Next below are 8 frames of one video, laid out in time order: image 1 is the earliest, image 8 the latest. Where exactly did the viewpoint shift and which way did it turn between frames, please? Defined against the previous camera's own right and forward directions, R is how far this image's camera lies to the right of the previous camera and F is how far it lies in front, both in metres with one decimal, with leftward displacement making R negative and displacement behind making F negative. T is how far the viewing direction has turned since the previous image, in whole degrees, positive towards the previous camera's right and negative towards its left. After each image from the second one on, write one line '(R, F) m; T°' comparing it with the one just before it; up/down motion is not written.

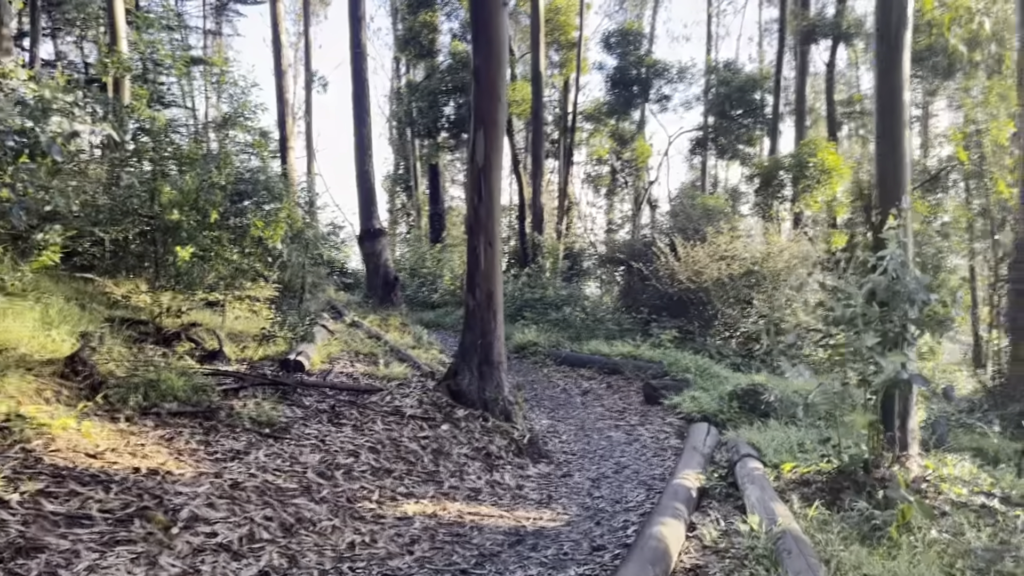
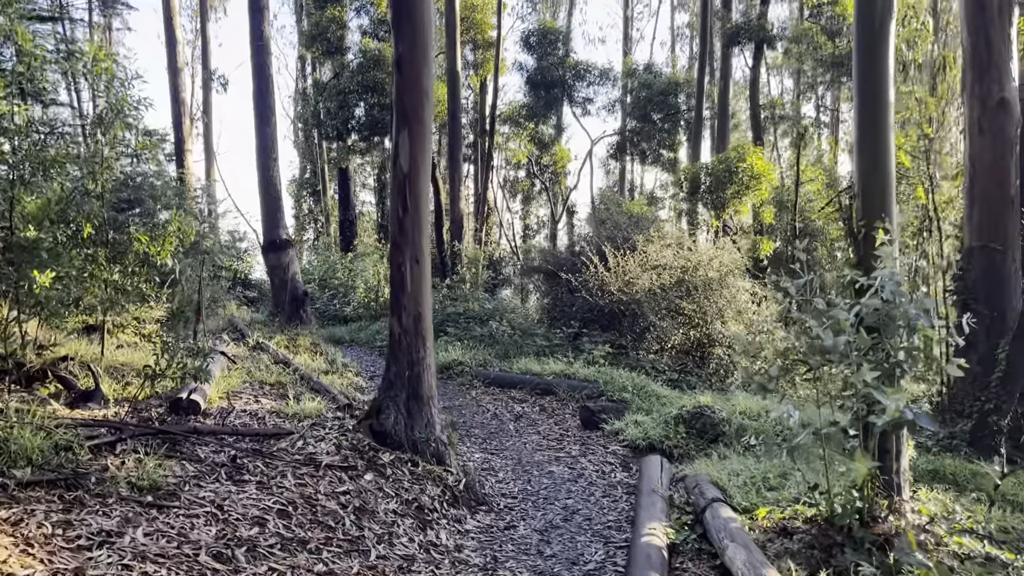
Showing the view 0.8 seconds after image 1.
(-0.1, +0.7) m; +6°
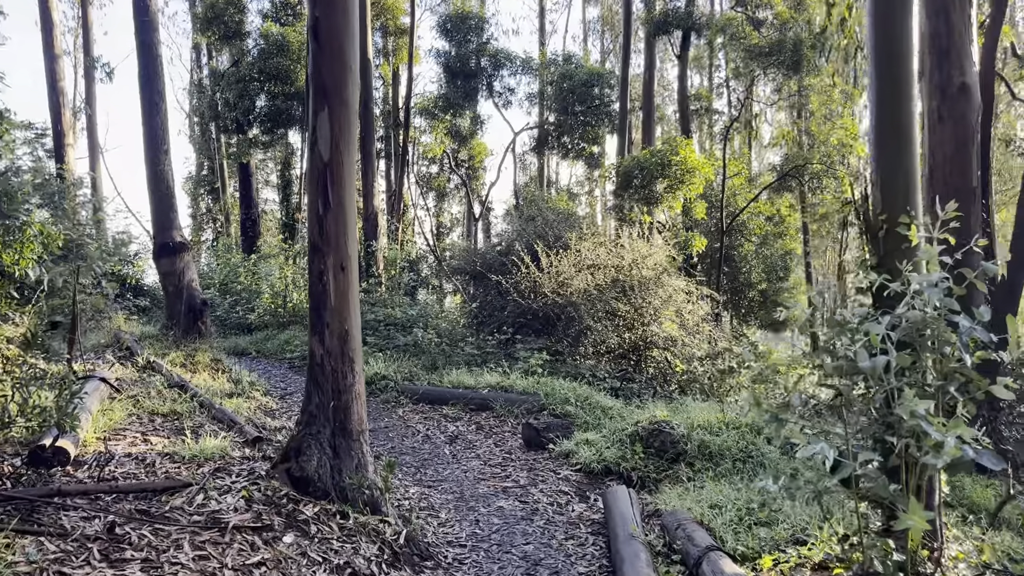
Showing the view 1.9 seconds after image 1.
(-0.2, +0.8) m; +6°
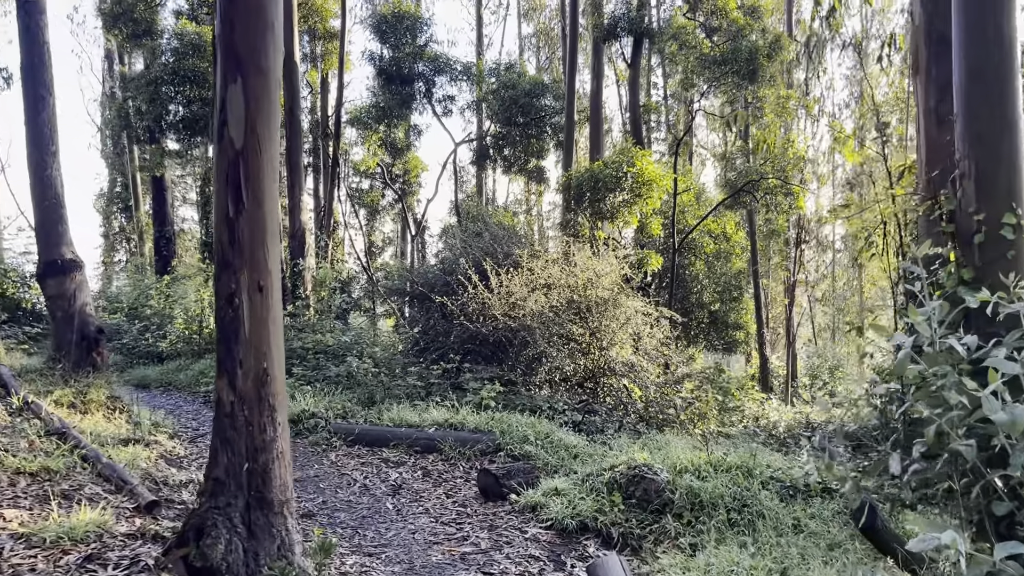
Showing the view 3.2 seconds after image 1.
(-0.1, +0.9) m; +5°
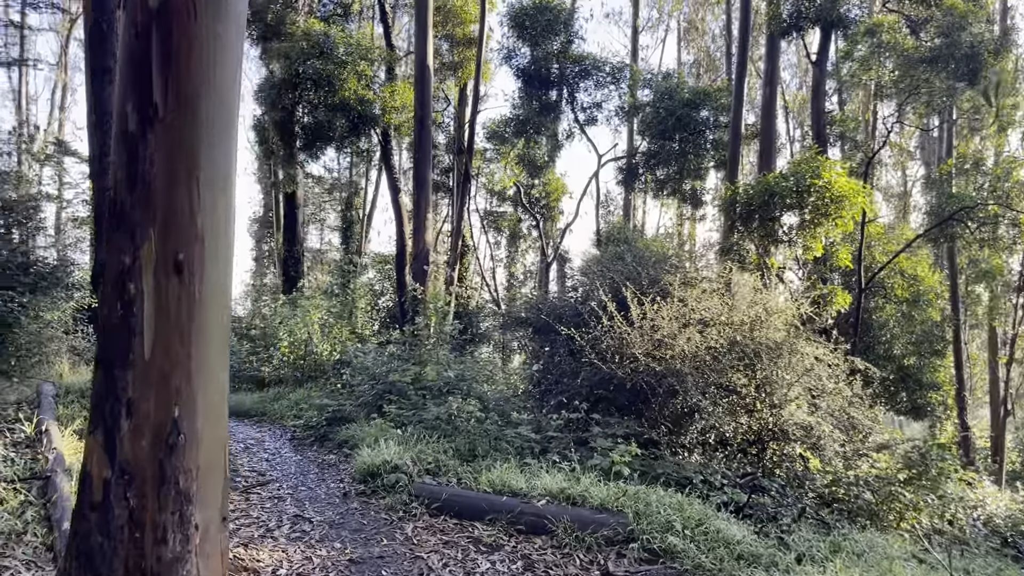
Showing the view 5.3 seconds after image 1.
(0.0, +1.5) m; -10°
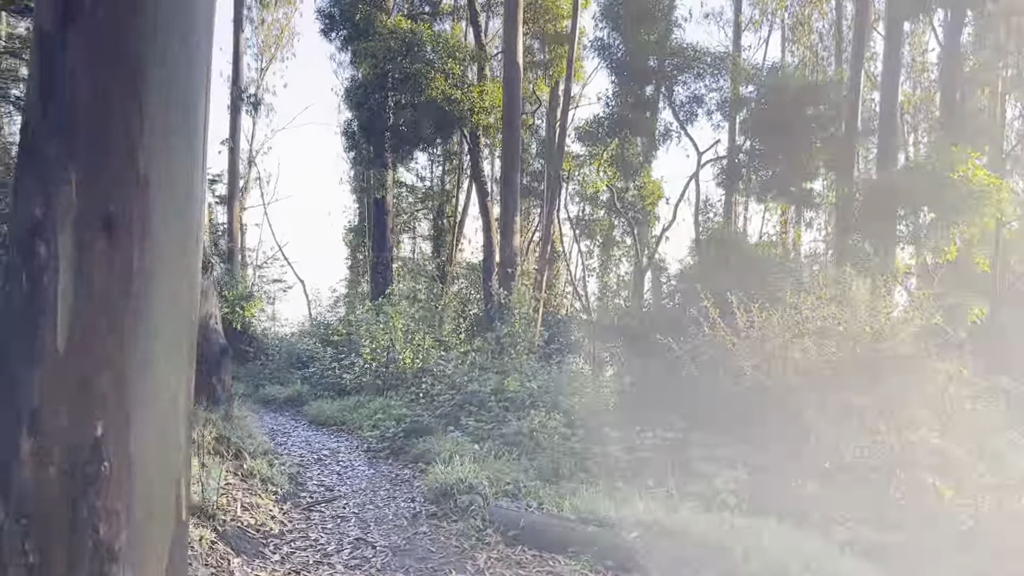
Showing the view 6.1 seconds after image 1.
(0.0, +0.5) m; -6°
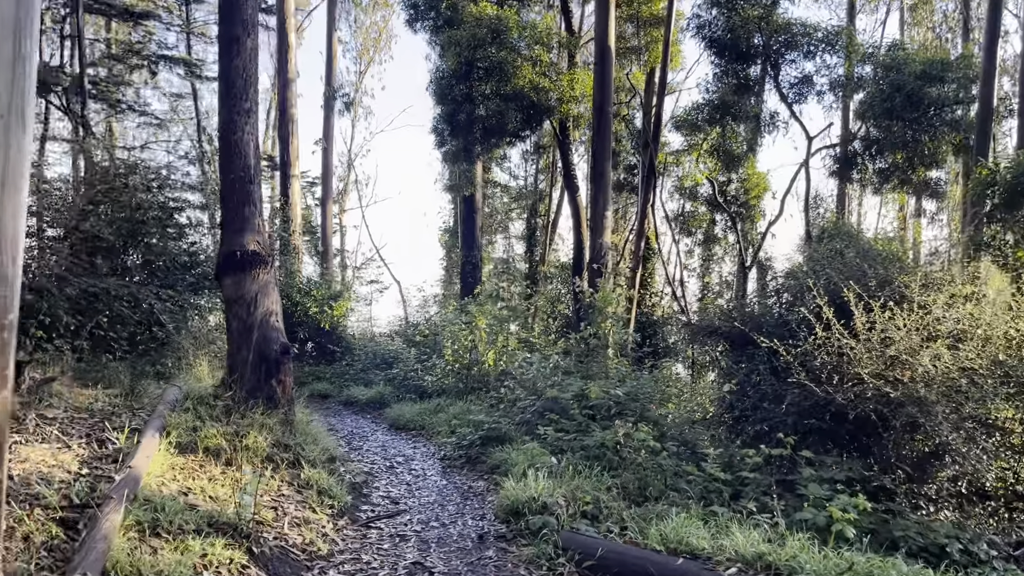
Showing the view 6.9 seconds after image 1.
(+0.1, +0.5) m; -7°
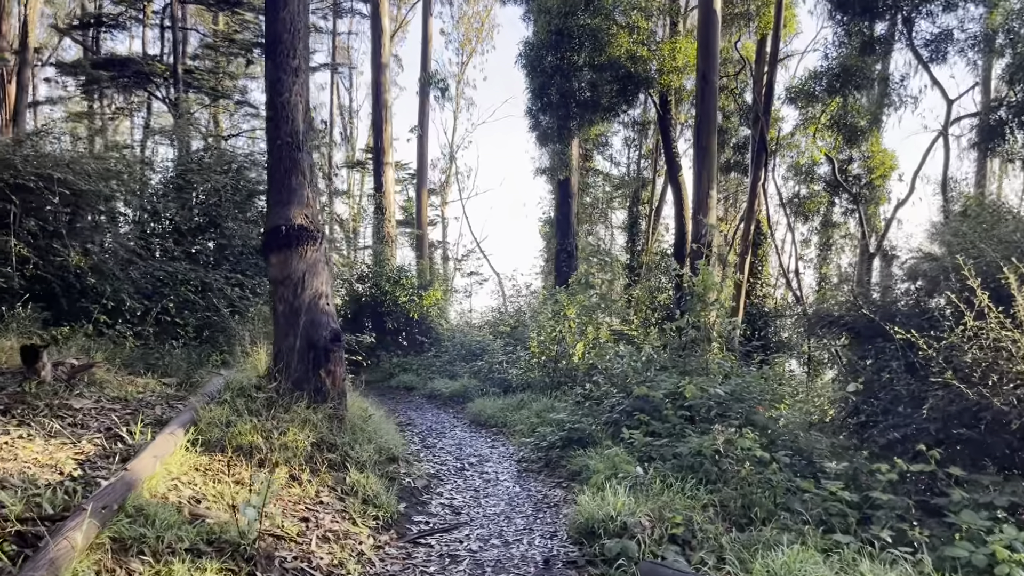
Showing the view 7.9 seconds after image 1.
(+0.1, +0.7) m; -7°
